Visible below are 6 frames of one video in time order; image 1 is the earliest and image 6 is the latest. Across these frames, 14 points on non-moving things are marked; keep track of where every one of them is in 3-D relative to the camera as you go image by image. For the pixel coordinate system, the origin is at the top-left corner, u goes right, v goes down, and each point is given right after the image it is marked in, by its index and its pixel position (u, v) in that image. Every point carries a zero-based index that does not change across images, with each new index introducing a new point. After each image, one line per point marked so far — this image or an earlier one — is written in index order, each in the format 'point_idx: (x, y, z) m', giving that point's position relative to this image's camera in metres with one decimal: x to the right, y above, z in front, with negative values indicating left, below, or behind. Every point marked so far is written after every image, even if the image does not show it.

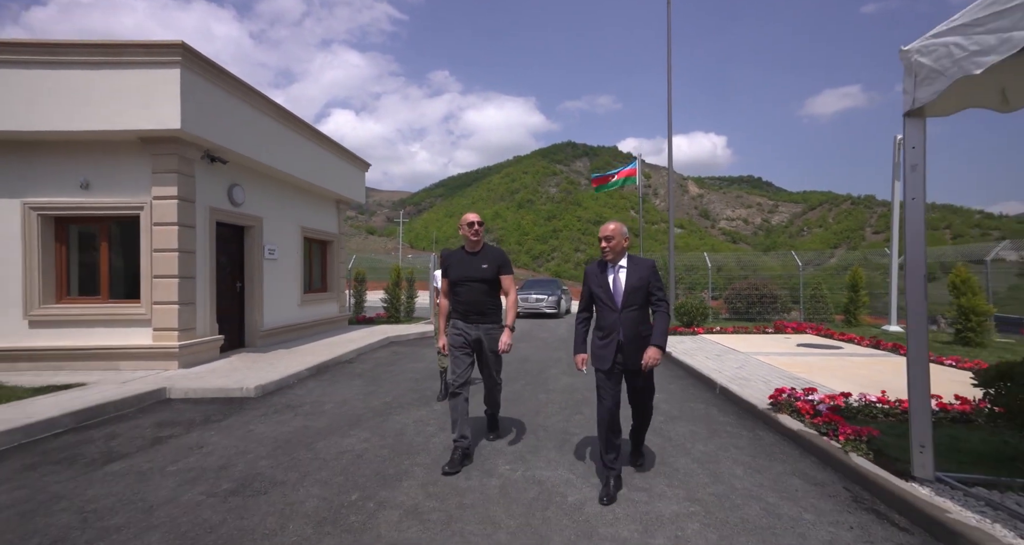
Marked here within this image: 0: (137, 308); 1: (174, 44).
0: (-6.2, -0.6, +7.9) m
1: (-5.2, +3.5, +7.5) m
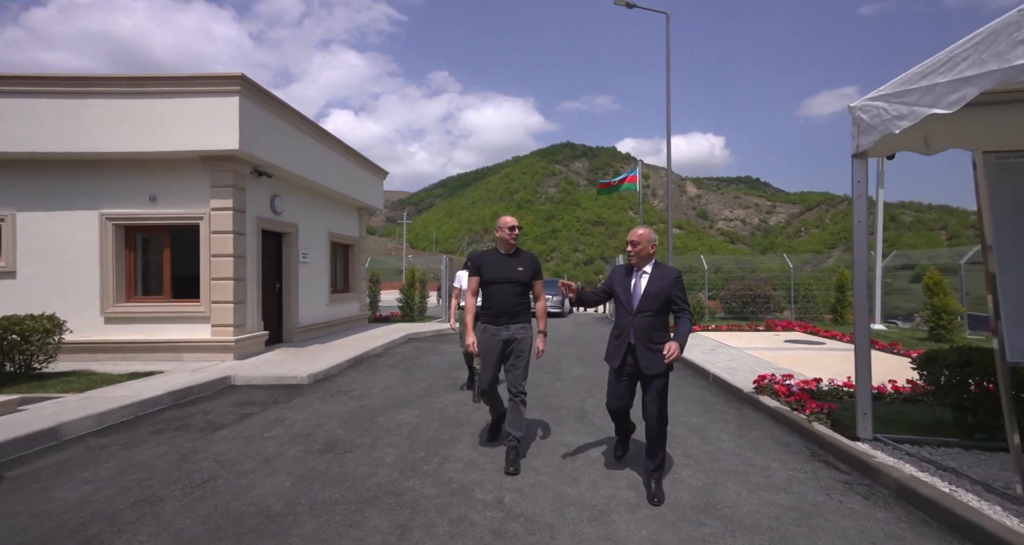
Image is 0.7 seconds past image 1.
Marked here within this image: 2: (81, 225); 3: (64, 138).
0: (-5.9, -0.6, +8.9) m
1: (-4.9, +3.5, +8.5) m
2: (-7.9, +0.9, +8.9) m
3: (-7.9, +2.4, +8.6) m
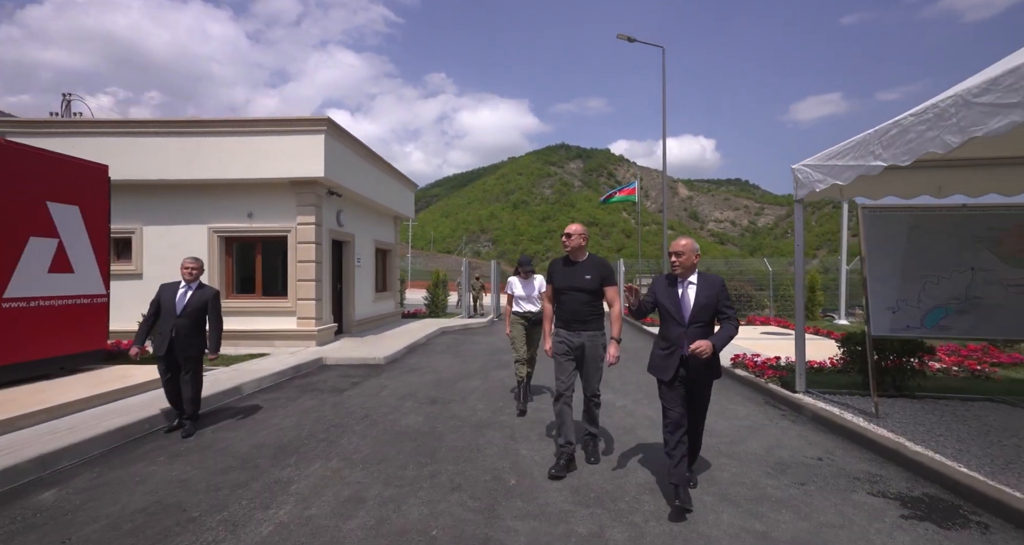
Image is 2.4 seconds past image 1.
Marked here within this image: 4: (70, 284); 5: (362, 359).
0: (-5.3, -0.7, +10.9) m
1: (-4.2, +3.4, +10.5) m
2: (-7.3, +0.8, +10.8) m
3: (-7.3, +2.3, +10.5) m
4: (-6.7, -0.2, +7.2) m
5: (-3.0, -1.8, +9.5) m
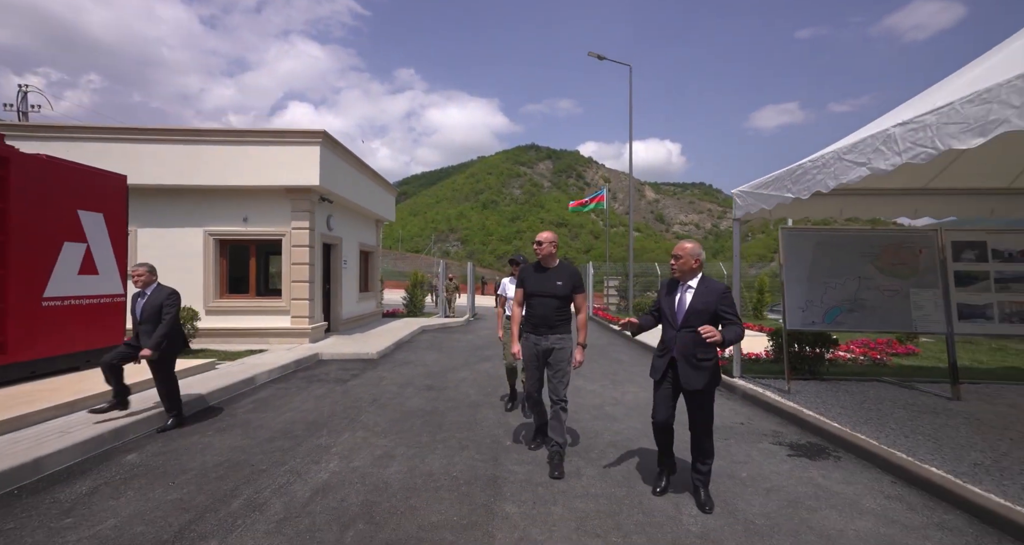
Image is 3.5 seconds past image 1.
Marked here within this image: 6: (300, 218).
0: (-5.7, -0.7, +11.6) m
1: (-4.7, +3.4, +11.3) m
2: (-7.8, +0.8, +11.4) m
3: (-7.7, +2.3, +11.1) m
4: (-7.0, -0.2, +7.8) m
5: (-3.4, -1.8, +10.4) m
6: (-5.2, +1.3, +11.5) m
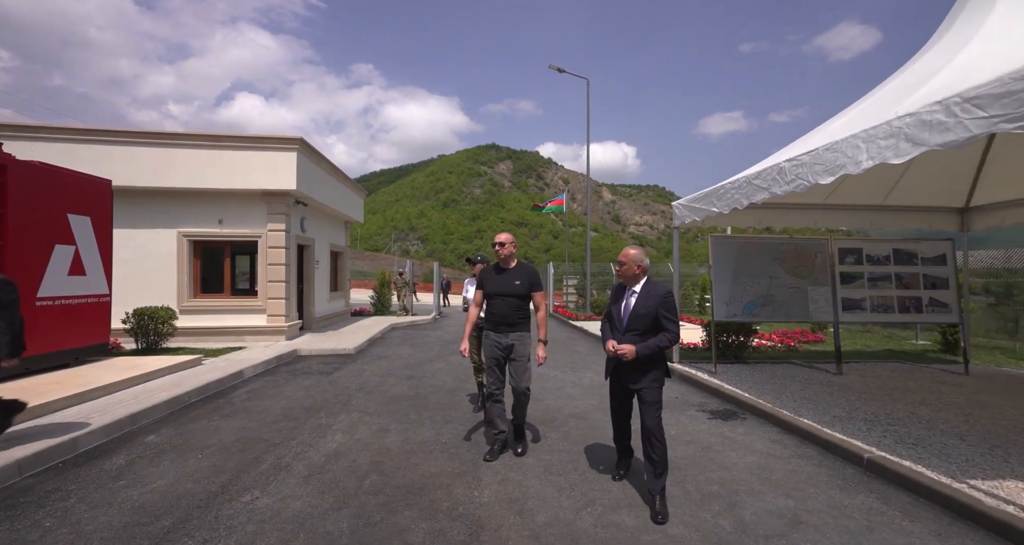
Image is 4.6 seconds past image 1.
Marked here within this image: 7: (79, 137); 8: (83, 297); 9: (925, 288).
0: (-6.6, -0.7, +12.0) m
1: (-5.5, +3.4, +11.8) m
2: (-8.6, +0.8, +11.7) m
3: (-8.5, +2.3, +11.4) m
4: (-7.5, -0.2, +8.2) m
5: (-4.2, -1.8, +11.0) m
6: (-6.0, +1.3, +12.0) m
7: (-10.3, +3.2, +11.2) m
8: (-7.5, -0.4, +8.2) m
9: (+6.5, -0.2, +7.4) m
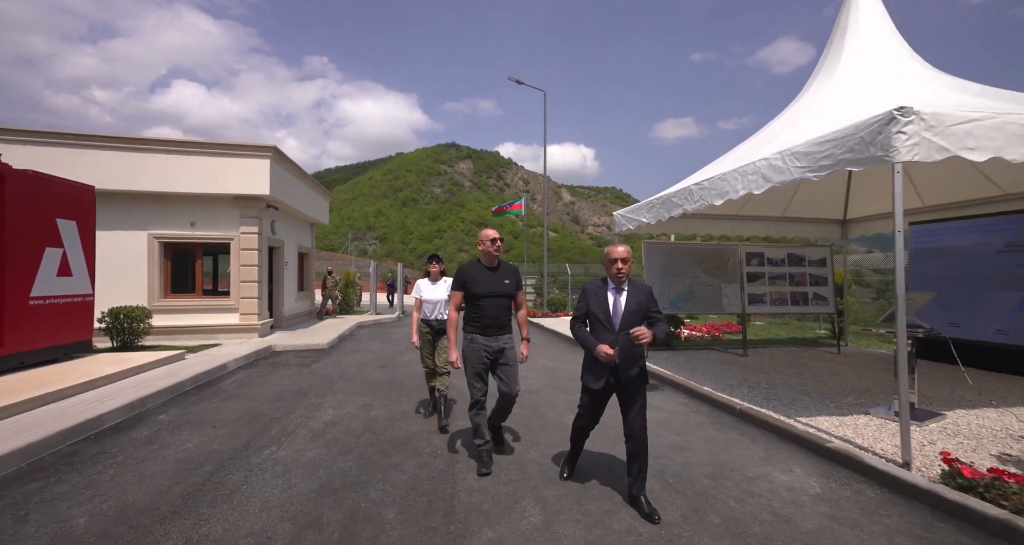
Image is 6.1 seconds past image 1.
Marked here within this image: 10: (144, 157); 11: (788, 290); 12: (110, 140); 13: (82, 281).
0: (-7.6, -0.8, +12.6) m
1: (-6.5, +3.3, +12.5) m
2: (-9.6, +0.8, +12.1) m
3: (-9.5, +2.3, +11.8) m
4: (-8.2, -0.2, +8.7) m
5: (-5.2, -1.8, +11.8) m
6: (-7.1, +1.3, +12.6) m
7: (-11.3, +3.2, +11.5) m
8: (-8.2, -0.4, +8.7) m
9: (+5.8, -0.2, +9.1) m
10: (-9.3, +2.9, +11.9) m
11: (+5.3, -0.3, +9.1) m
12: (-10.0, +3.3, +11.7) m
13: (-8.3, -0.2, +9.0) m
